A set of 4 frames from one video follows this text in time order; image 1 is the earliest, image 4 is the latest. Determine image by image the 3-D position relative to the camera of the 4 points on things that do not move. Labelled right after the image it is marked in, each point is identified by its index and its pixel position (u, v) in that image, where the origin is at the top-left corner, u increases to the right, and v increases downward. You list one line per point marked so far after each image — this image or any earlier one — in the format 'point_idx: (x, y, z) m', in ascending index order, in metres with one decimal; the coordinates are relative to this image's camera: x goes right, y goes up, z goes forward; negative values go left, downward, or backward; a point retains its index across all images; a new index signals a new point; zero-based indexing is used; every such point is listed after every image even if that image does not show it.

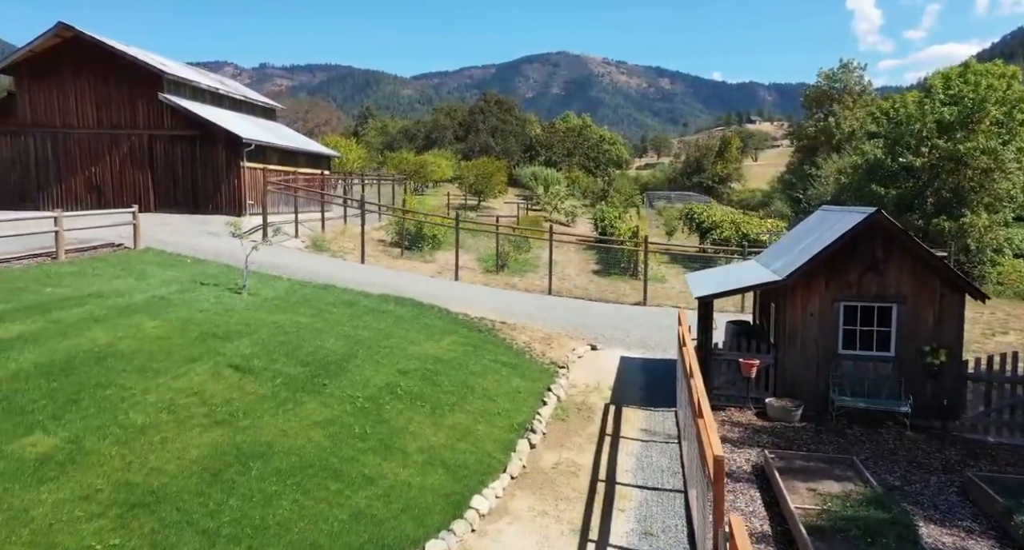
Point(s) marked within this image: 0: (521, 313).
0: (+0.2, -0.8, +14.2) m
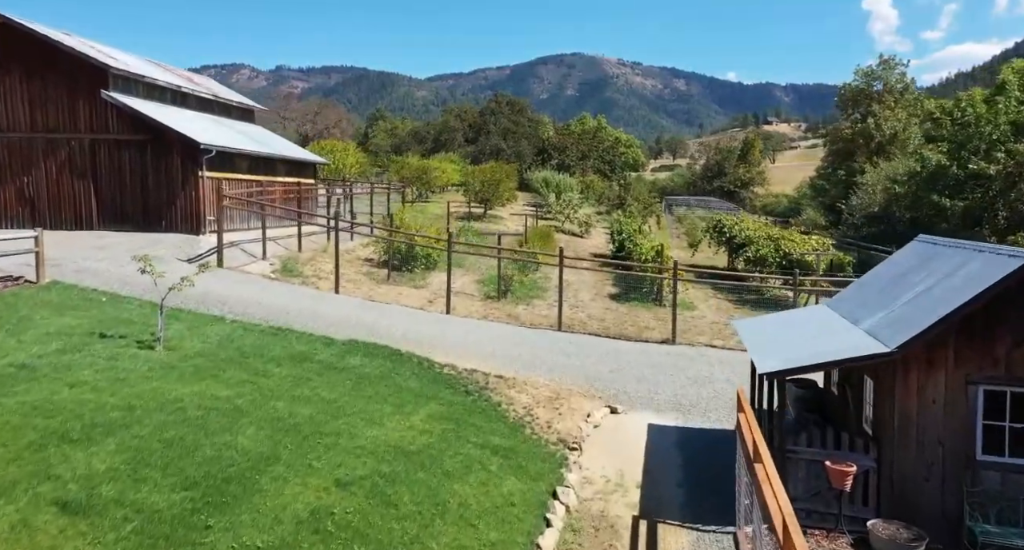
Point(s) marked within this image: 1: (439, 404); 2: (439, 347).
0: (+0.2, -1.5, +11.5) m
1: (-0.9, -1.7, +8.8) m
2: (-1.2, -1.2, +11.4) m
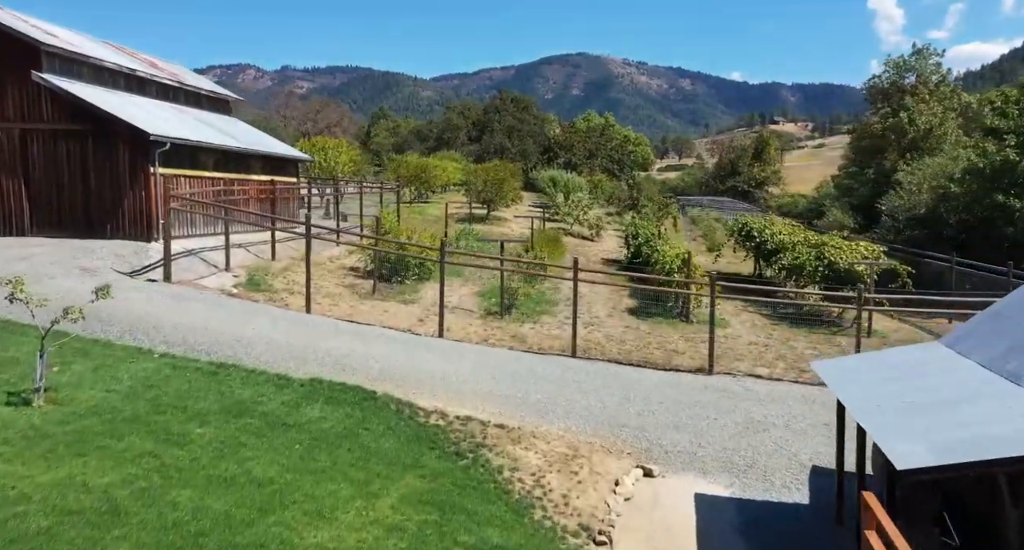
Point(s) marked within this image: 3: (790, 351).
0: (+0.3, -1.7, +9.3) m
1: (-0.9, -1.9, +6.5) m
2: (-1.2, -1.5, +9.1) m
3: (+5.6, -1.5, +13.6) m
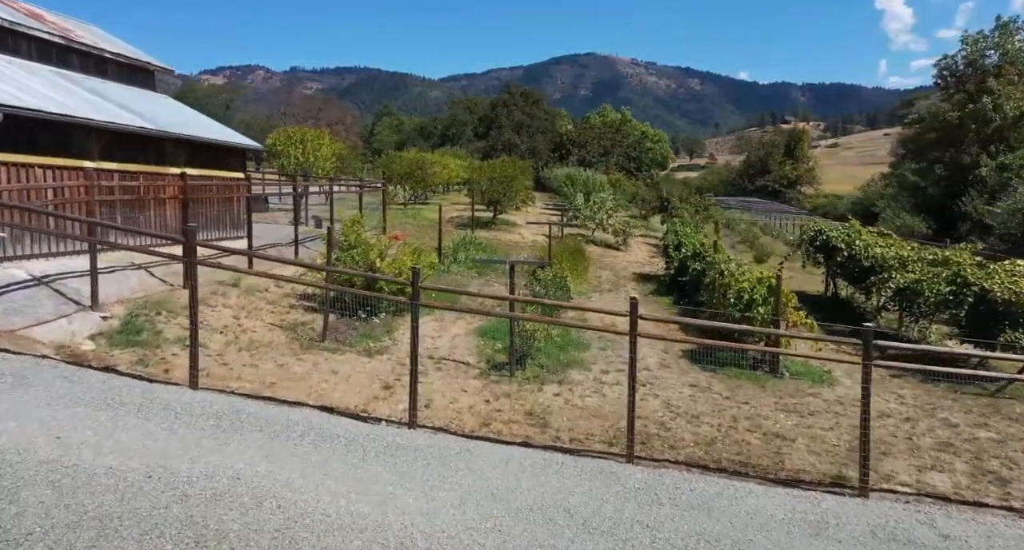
0: (+0.4, -2.2, +4.6) m
1: (-0.8, -2.5, +1.9) m
2: (-1.0, -2.0, +4.5) m
3: (+5.8, -2.1, +8.9) m
